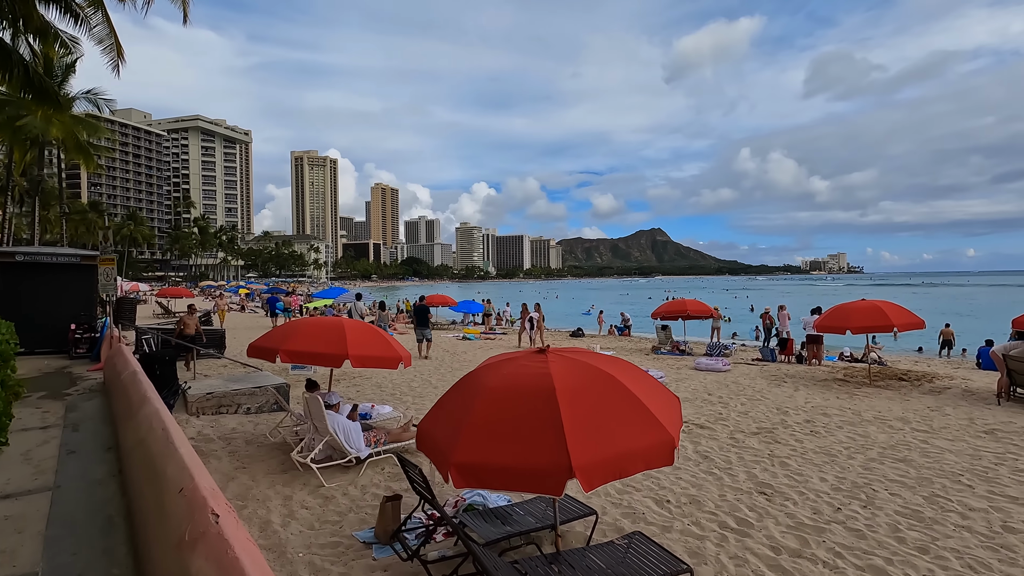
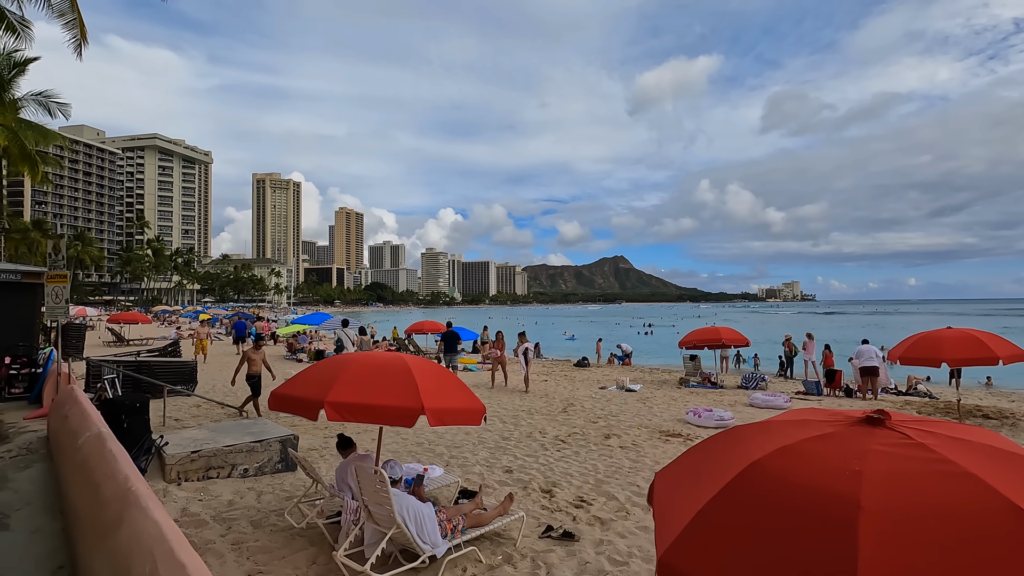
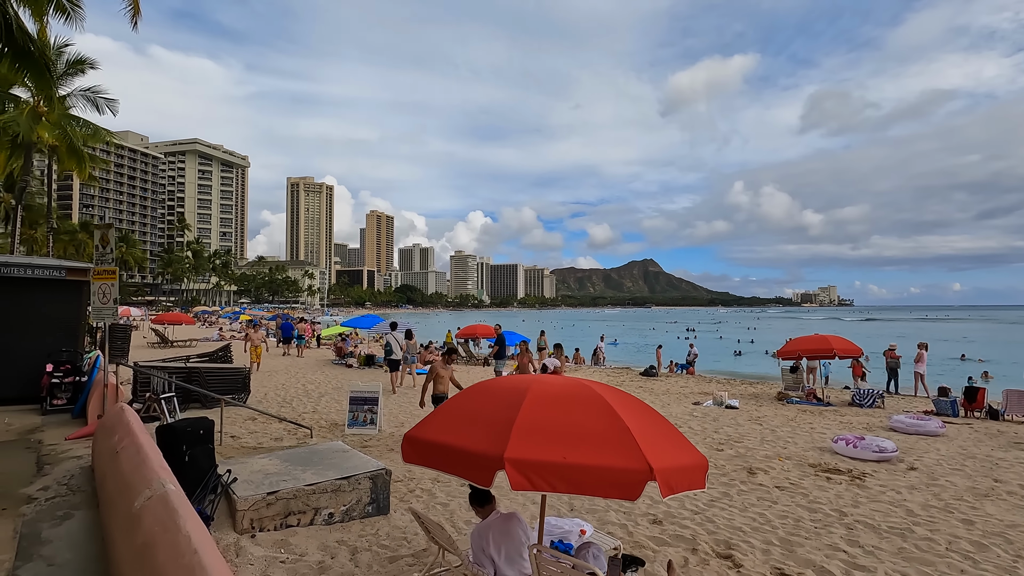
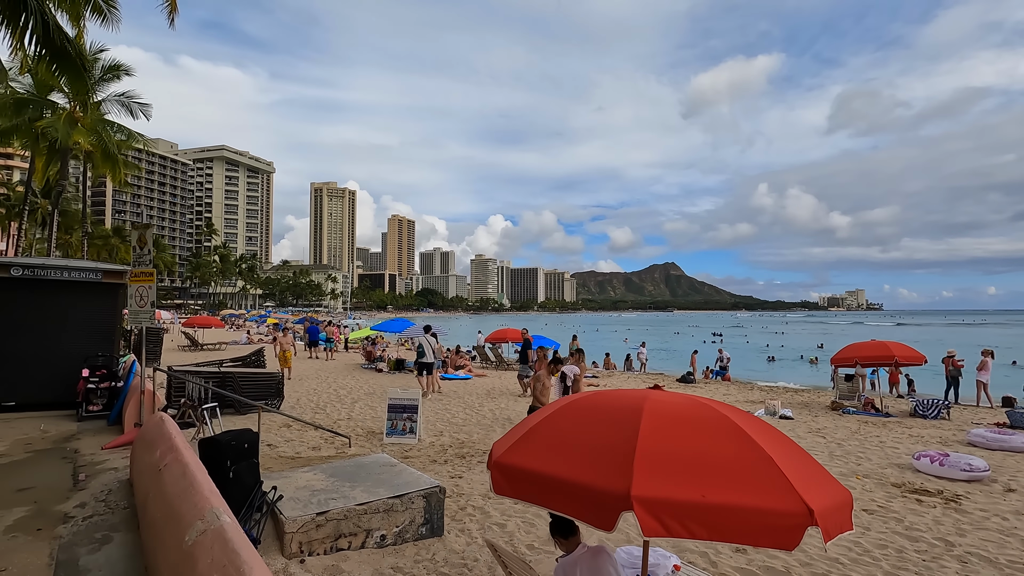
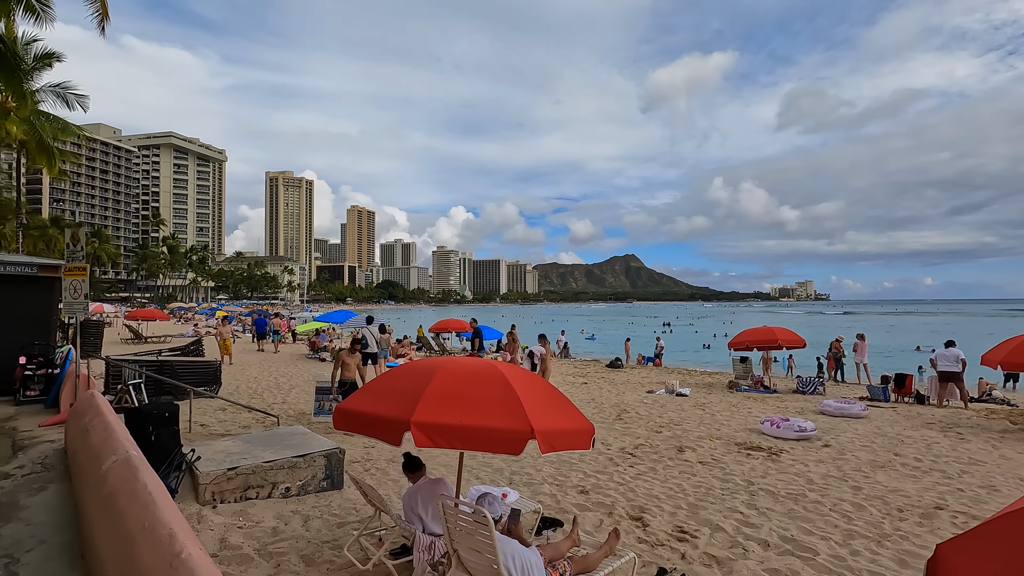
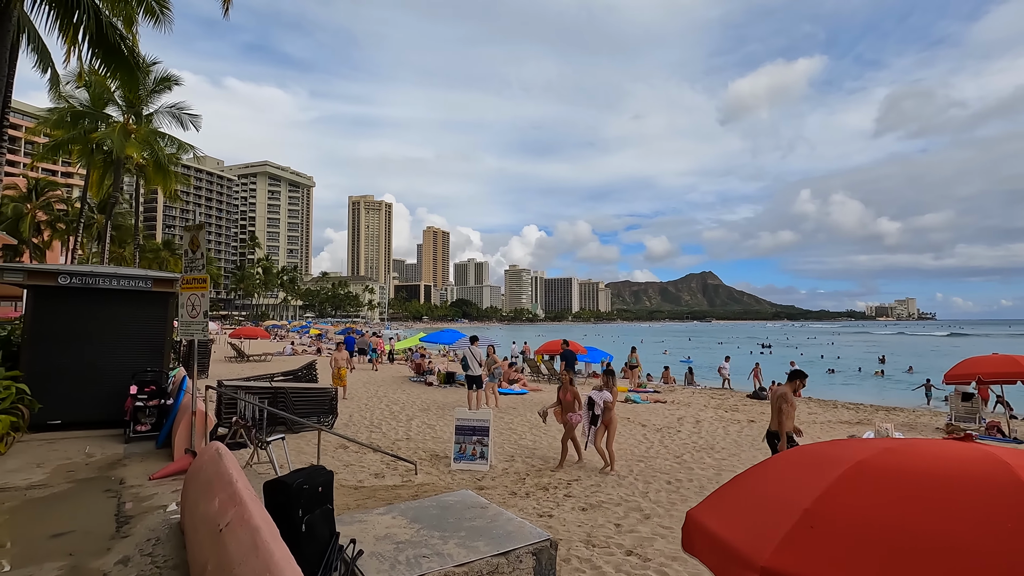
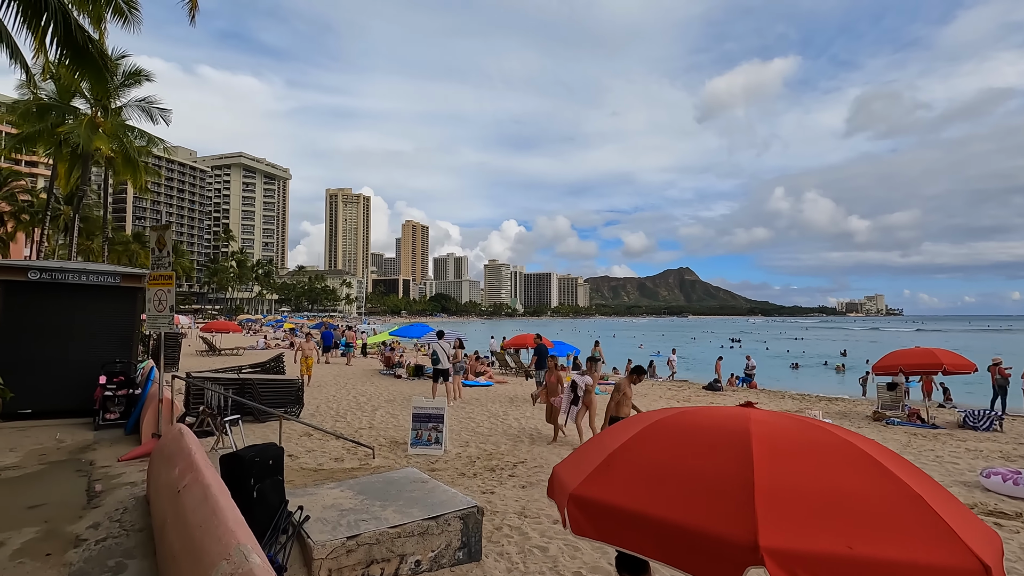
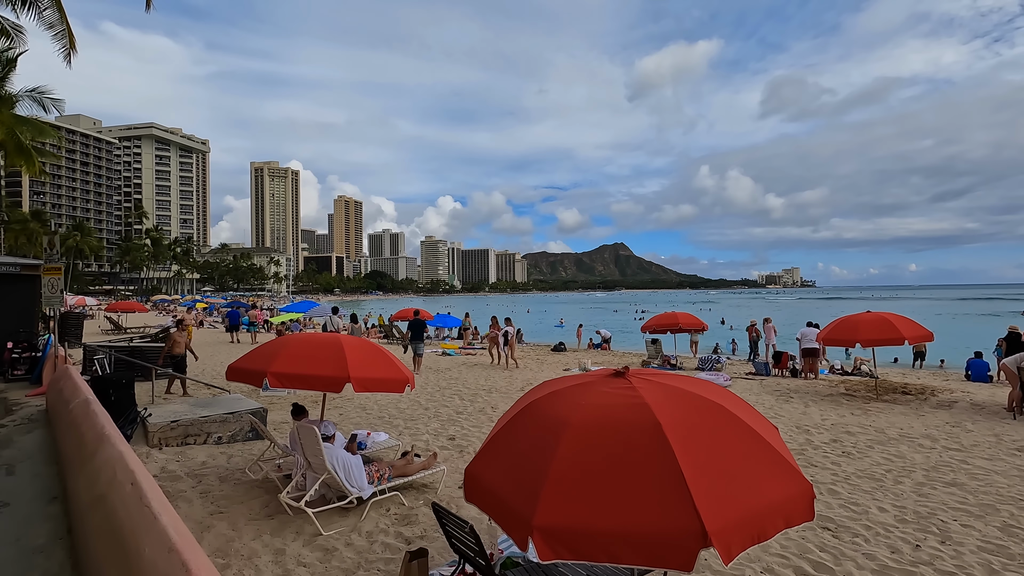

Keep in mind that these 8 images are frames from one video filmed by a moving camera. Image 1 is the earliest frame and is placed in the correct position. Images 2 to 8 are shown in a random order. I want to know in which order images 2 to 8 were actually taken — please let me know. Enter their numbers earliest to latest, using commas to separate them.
8, 2, 5, 3, 4, 7, 6
